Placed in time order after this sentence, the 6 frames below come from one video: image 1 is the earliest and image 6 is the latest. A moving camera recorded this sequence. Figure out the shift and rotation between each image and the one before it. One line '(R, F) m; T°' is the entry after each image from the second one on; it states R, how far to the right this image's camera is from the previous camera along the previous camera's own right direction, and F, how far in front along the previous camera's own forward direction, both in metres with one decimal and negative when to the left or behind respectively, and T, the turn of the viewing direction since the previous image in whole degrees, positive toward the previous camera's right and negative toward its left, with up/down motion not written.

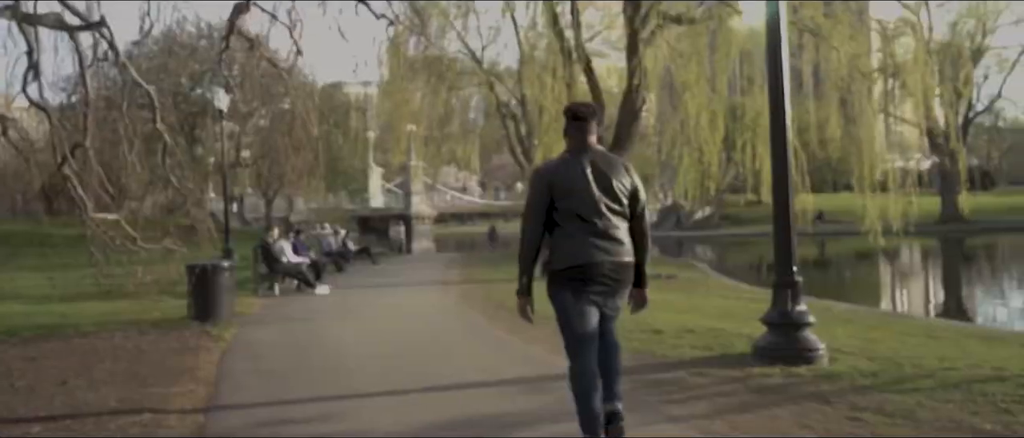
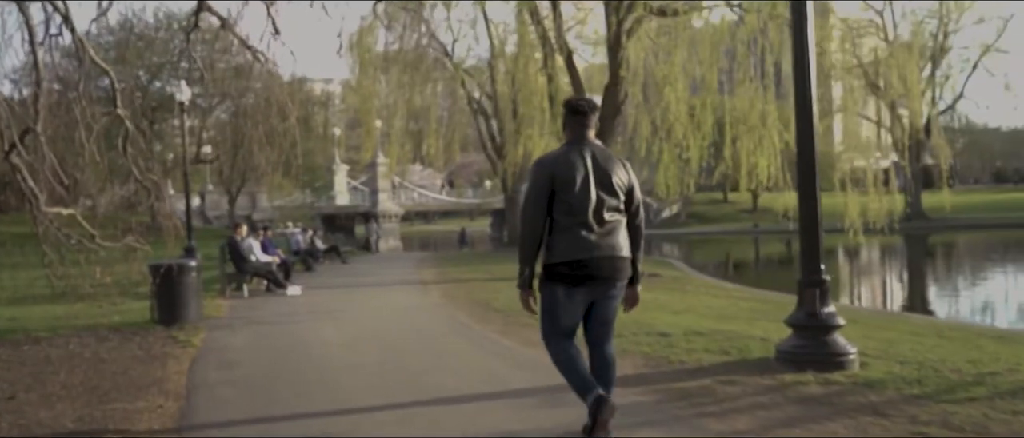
(-0.3, +0.9) m; +2°
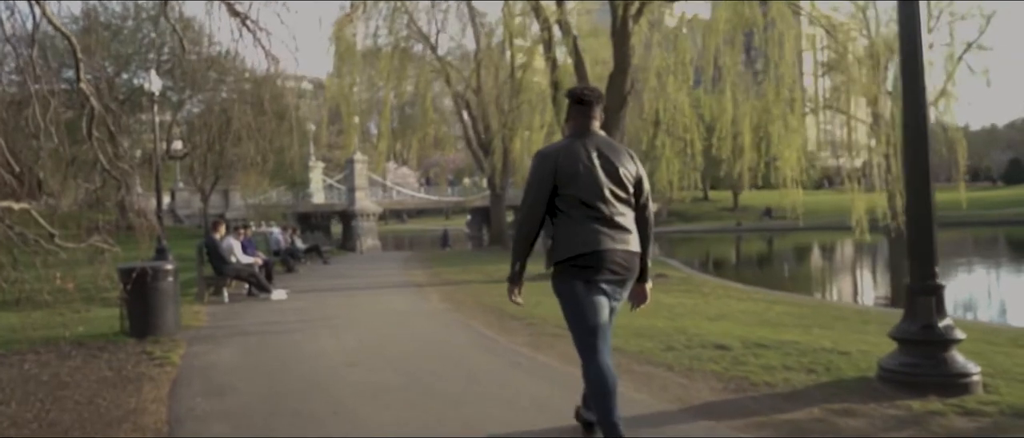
(-0.5, +1.5) m; +2°
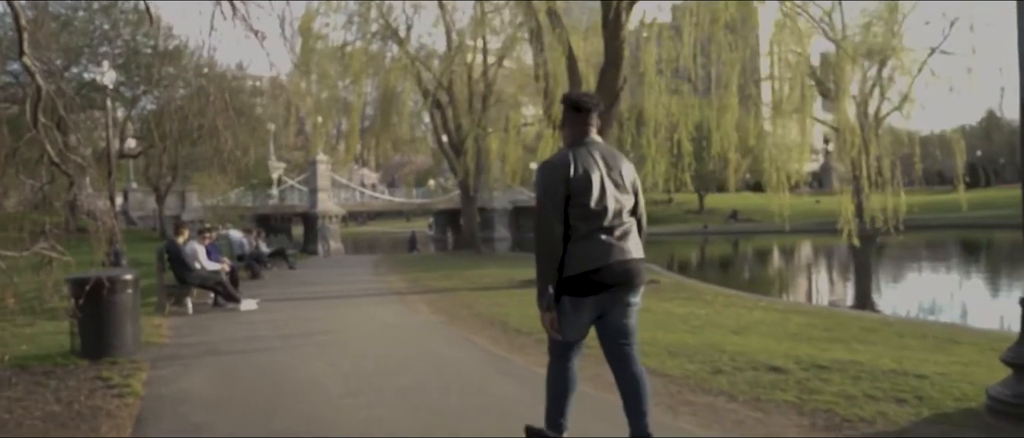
(-0.5, +1.3) m; +2°
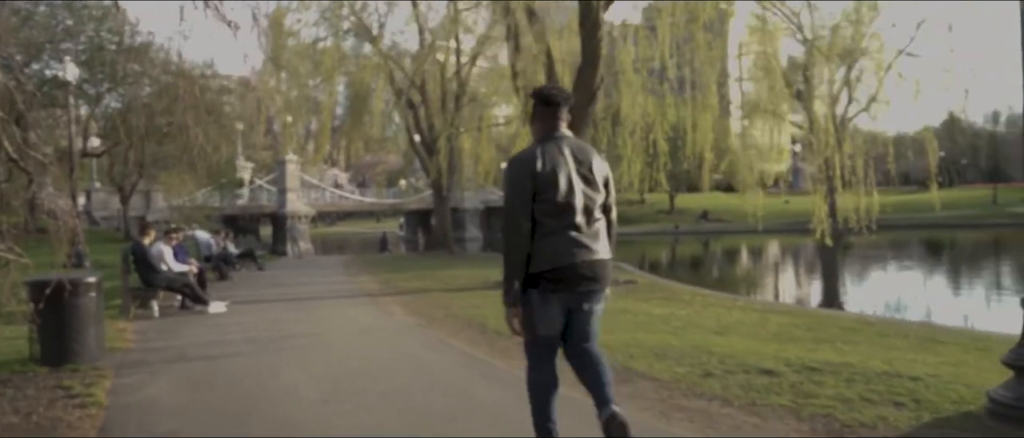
(-0.1, +0.3) m; +2°
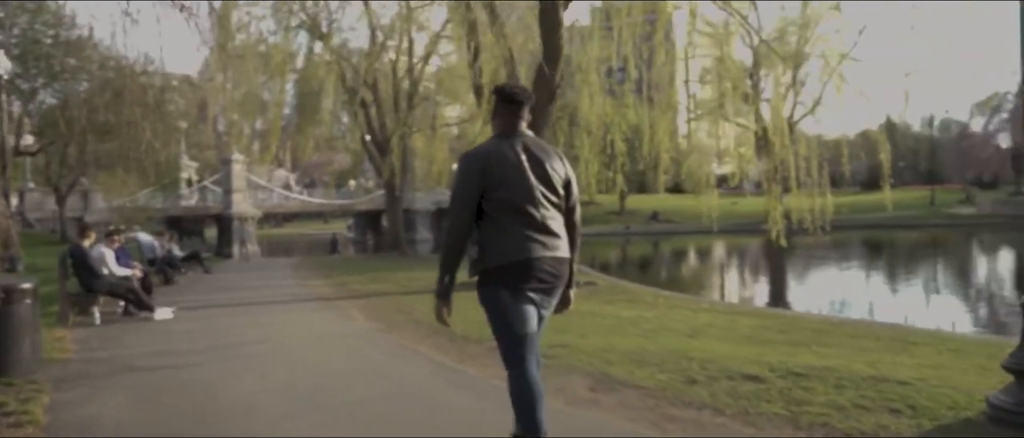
(-0.2, +0.5) m; +3°
